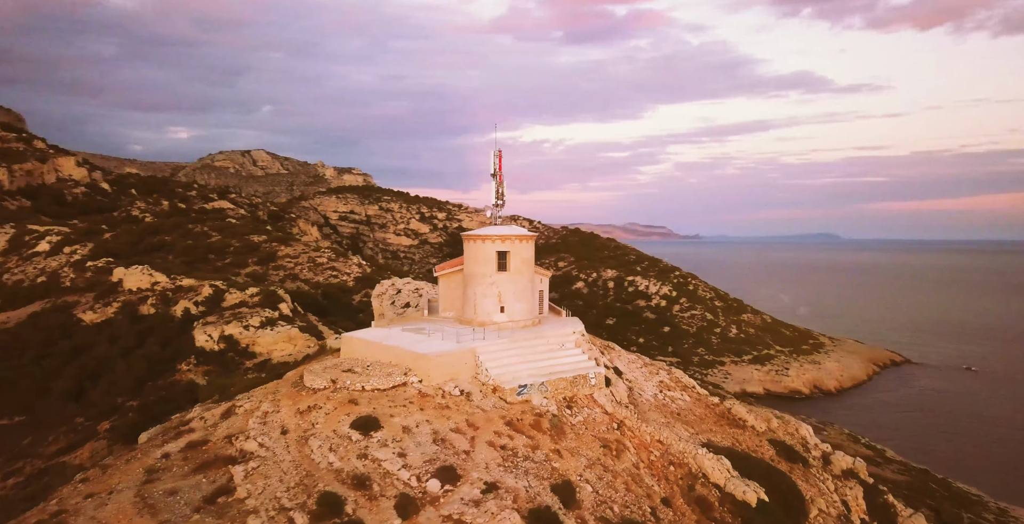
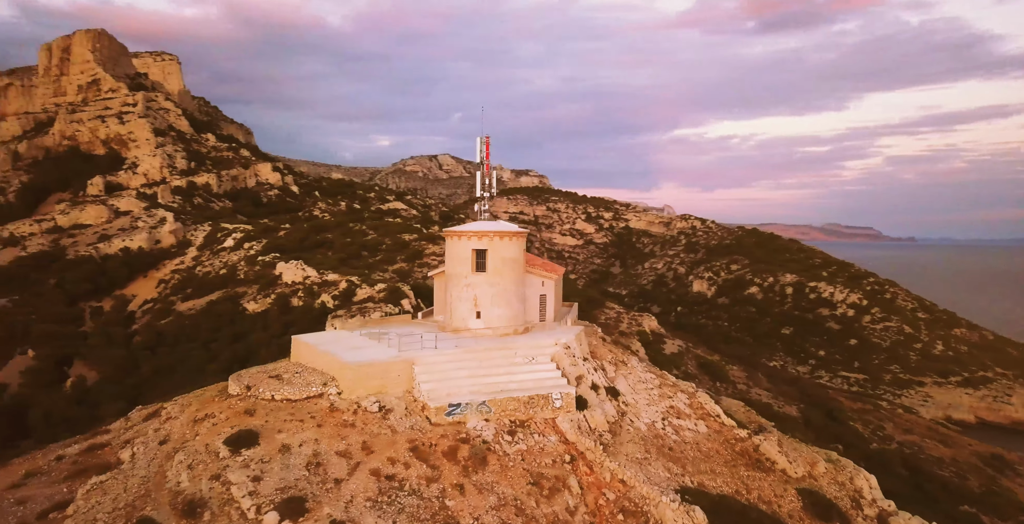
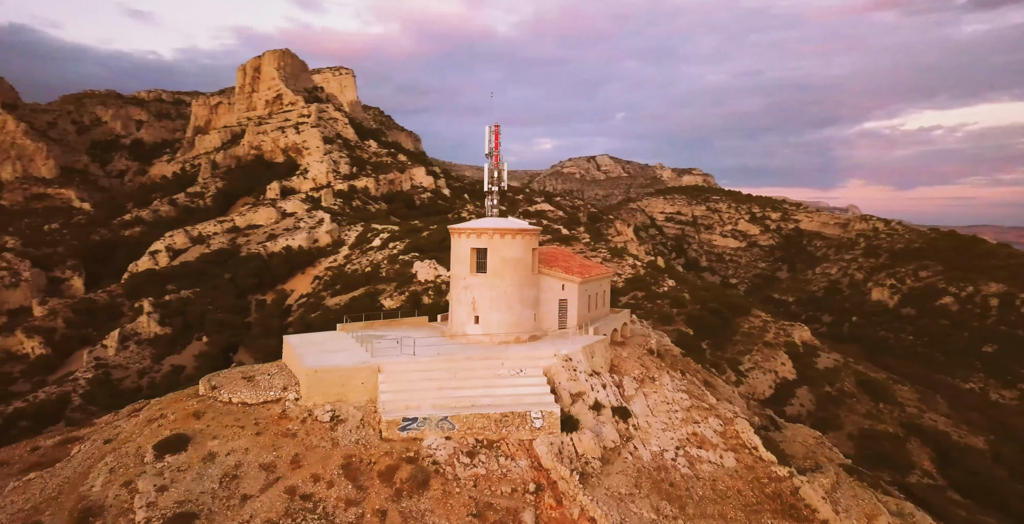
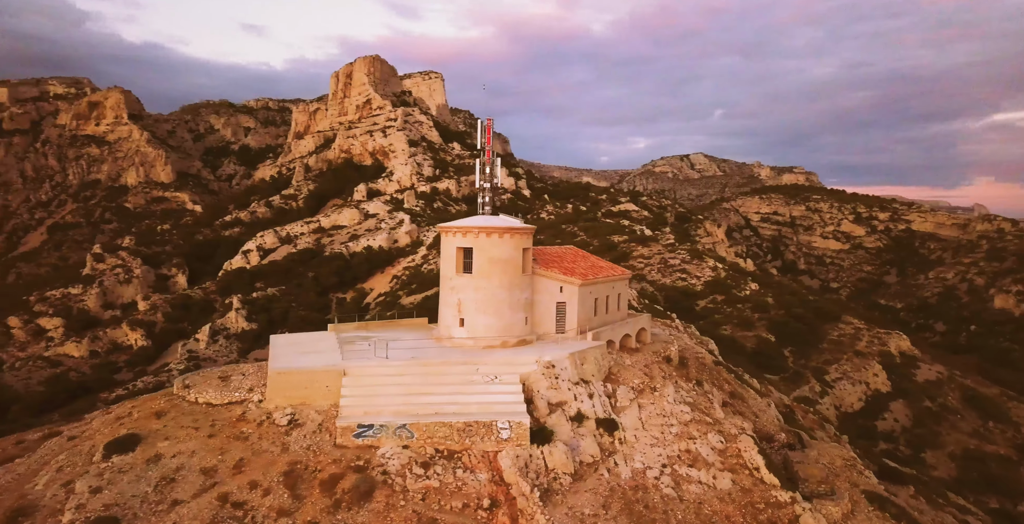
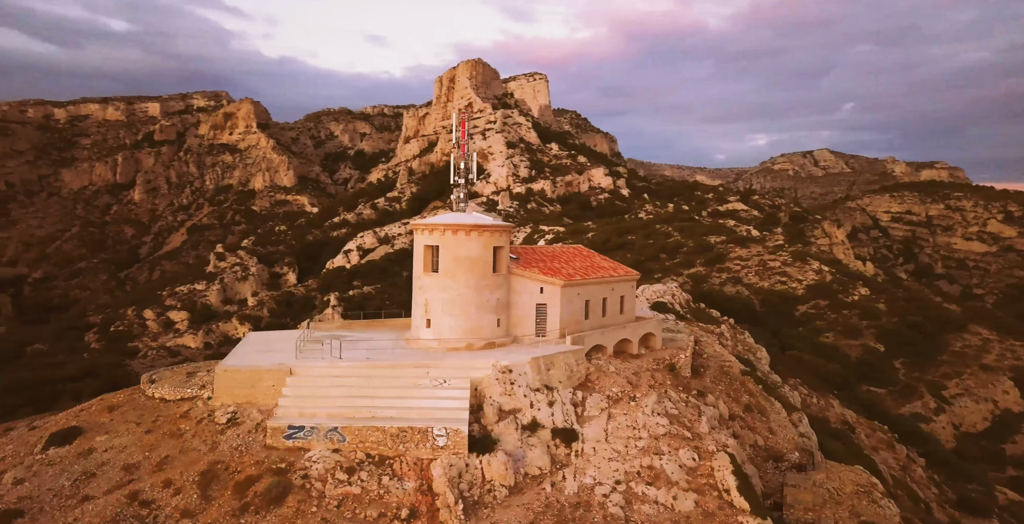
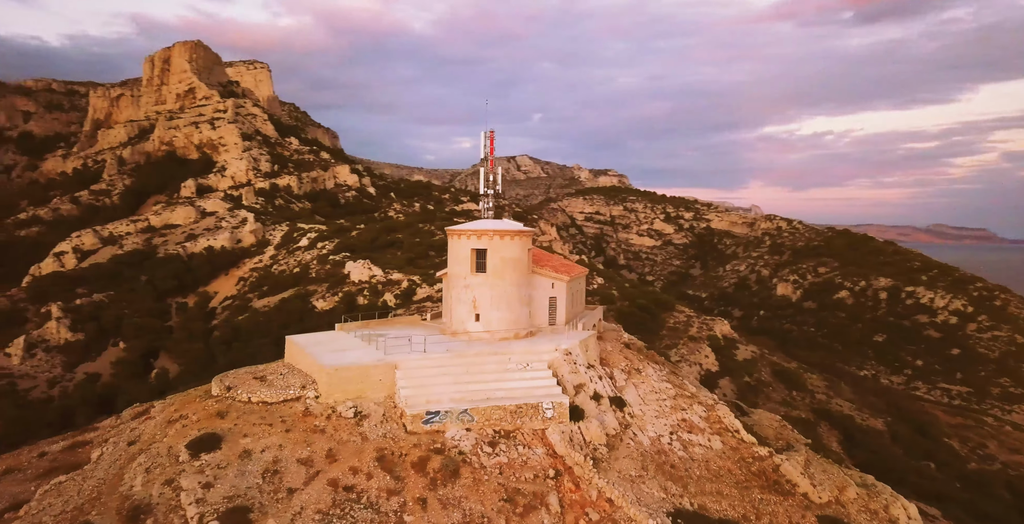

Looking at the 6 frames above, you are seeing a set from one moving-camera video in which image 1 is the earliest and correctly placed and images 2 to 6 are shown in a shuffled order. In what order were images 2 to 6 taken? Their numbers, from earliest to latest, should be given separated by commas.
2, 6, 3, 4, 5
